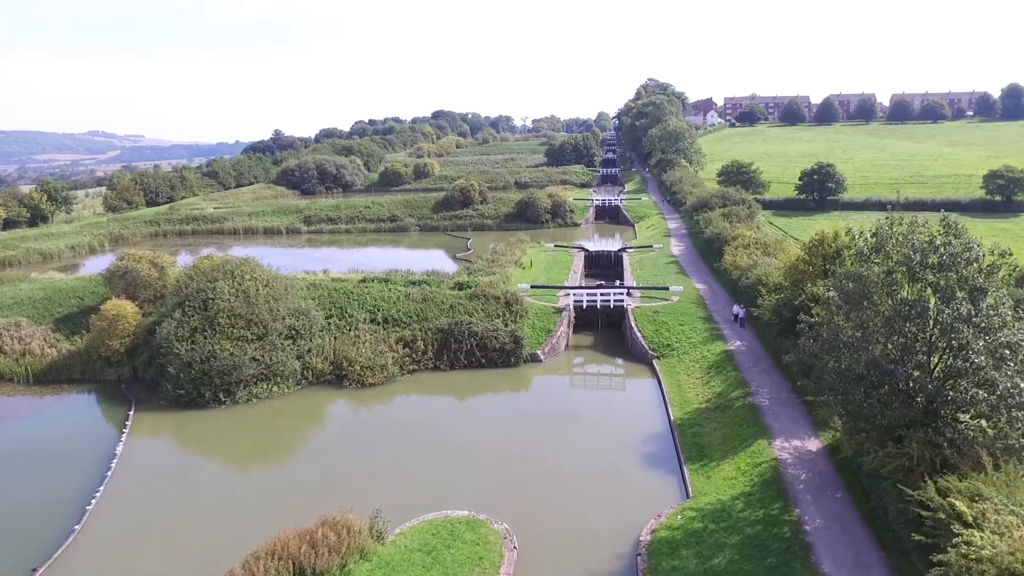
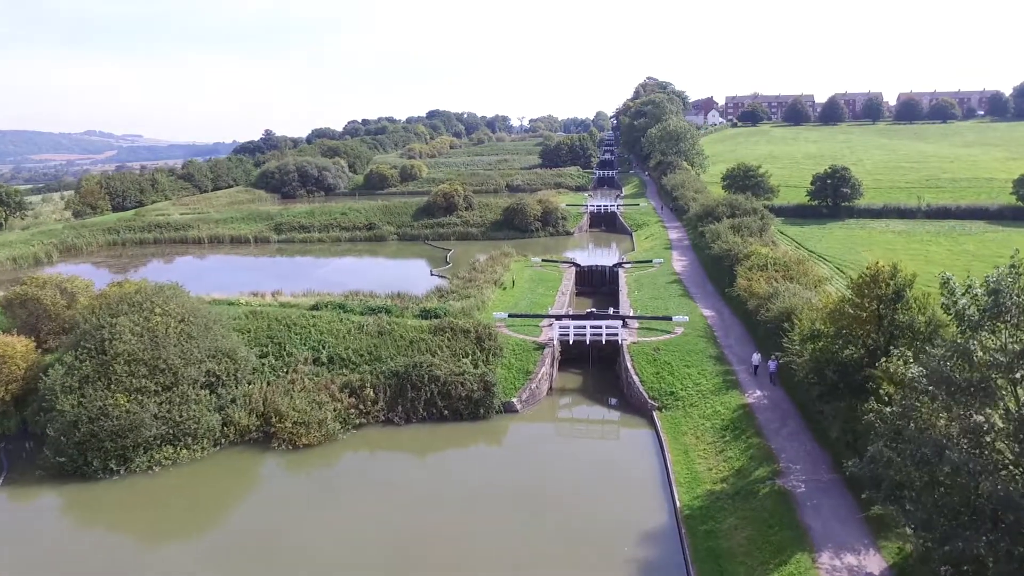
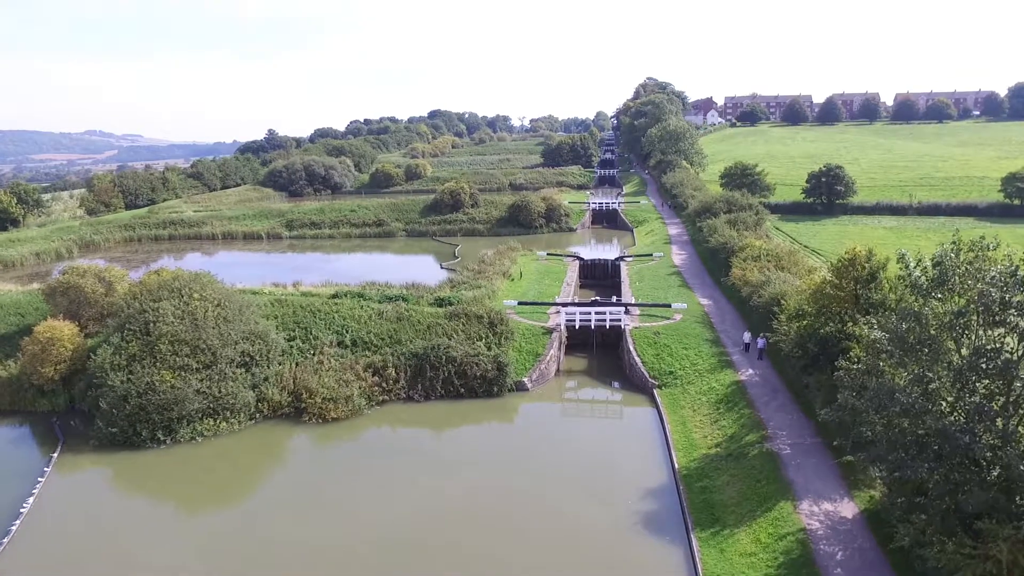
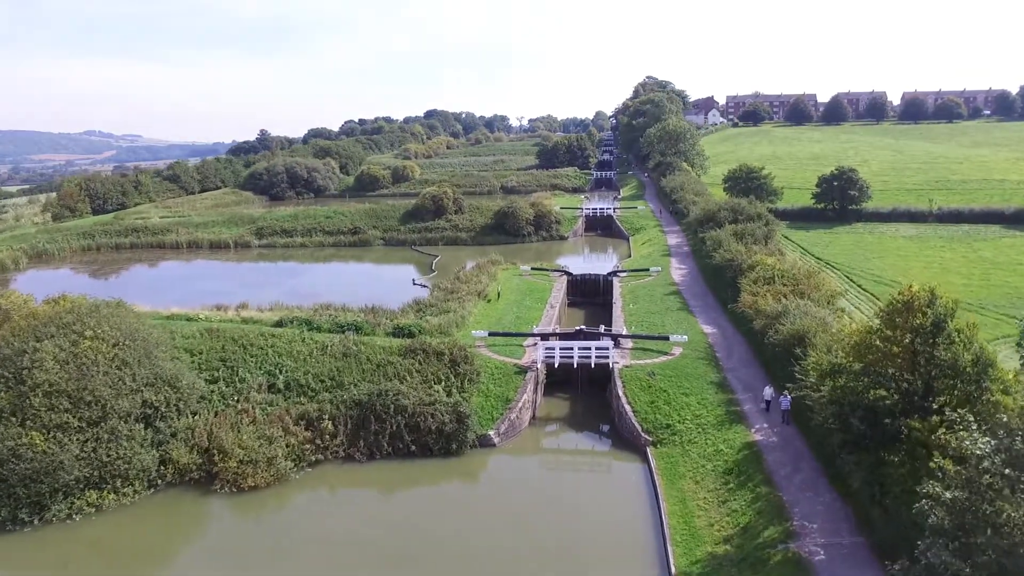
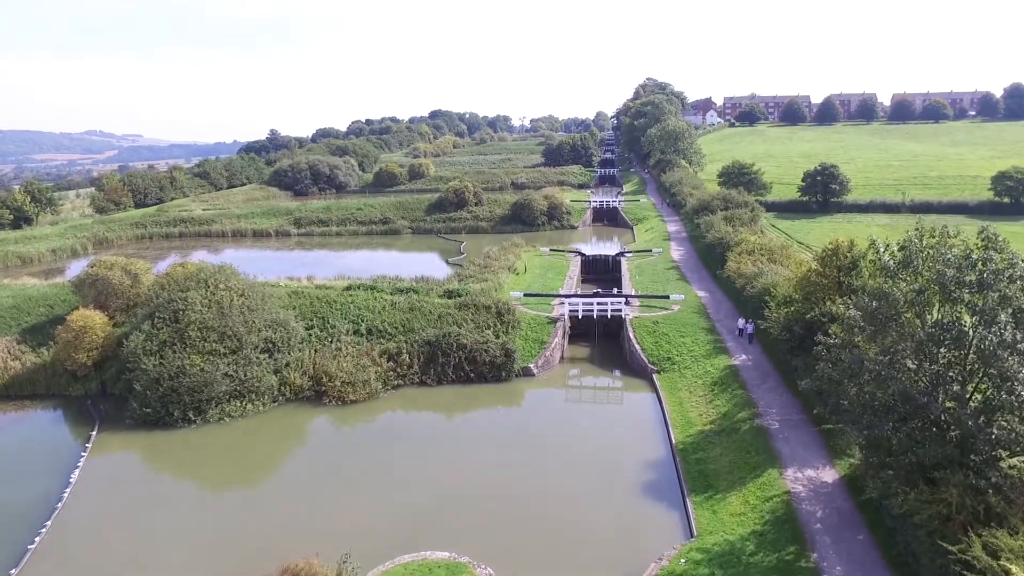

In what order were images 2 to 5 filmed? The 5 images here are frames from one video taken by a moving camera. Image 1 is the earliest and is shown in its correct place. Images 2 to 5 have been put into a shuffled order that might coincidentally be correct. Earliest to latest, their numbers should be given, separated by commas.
5, 3, 2, 4
